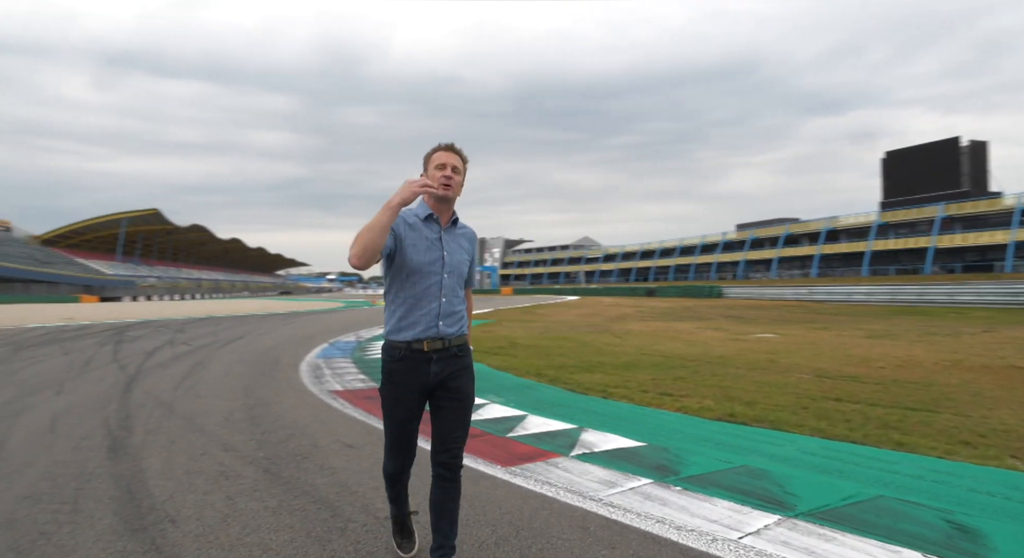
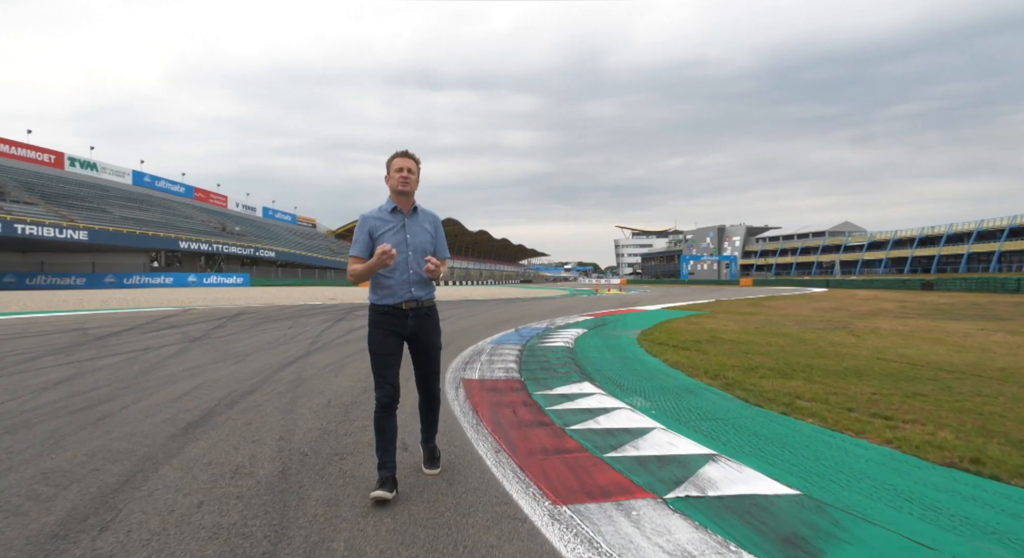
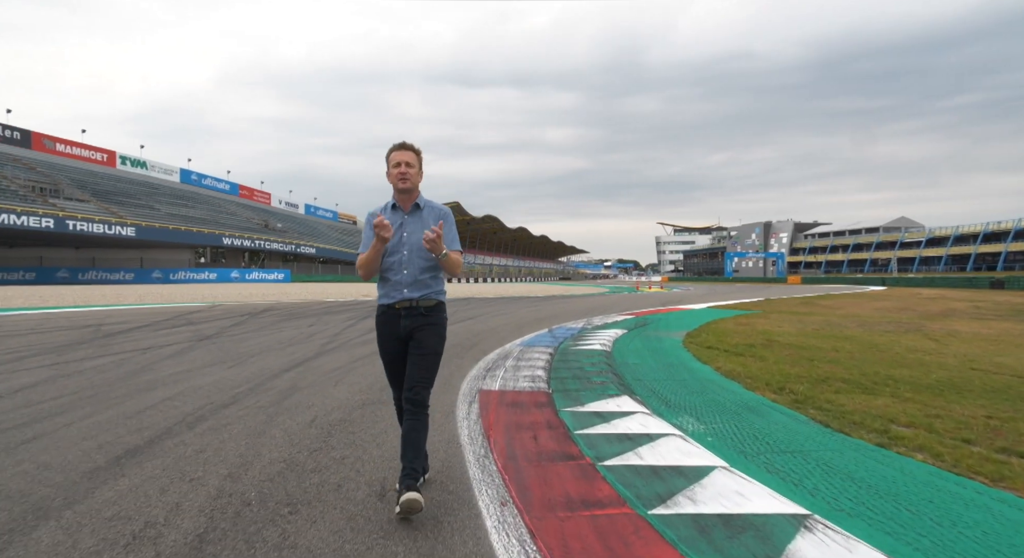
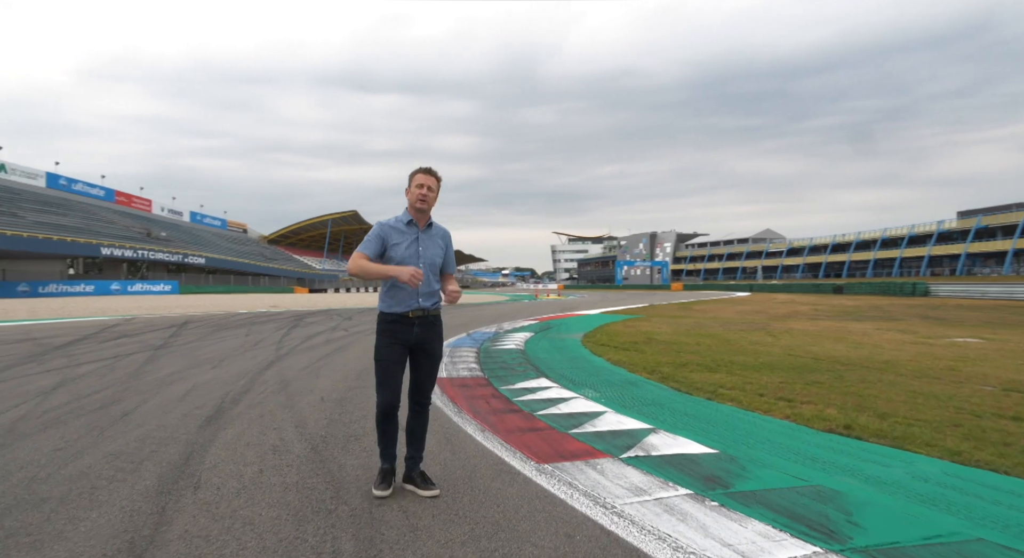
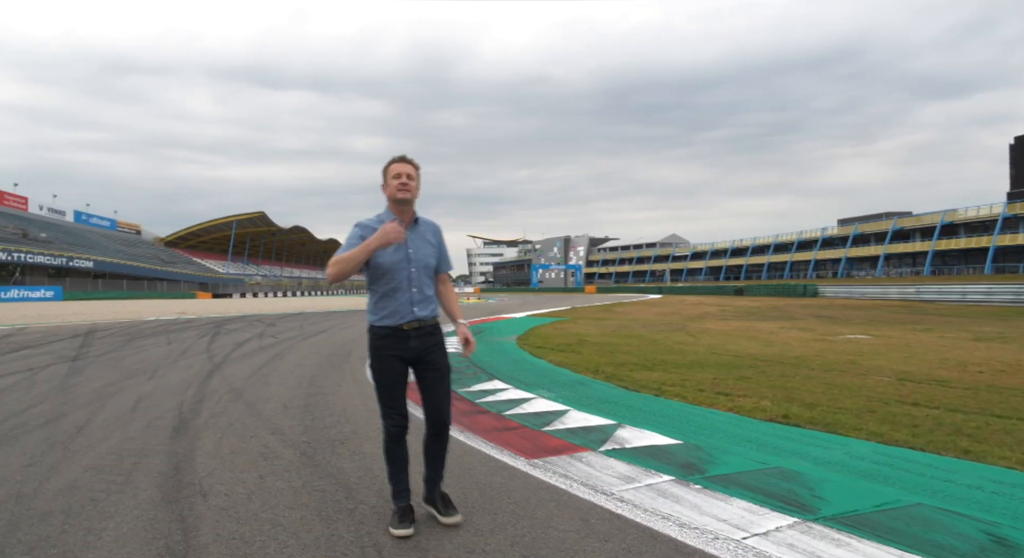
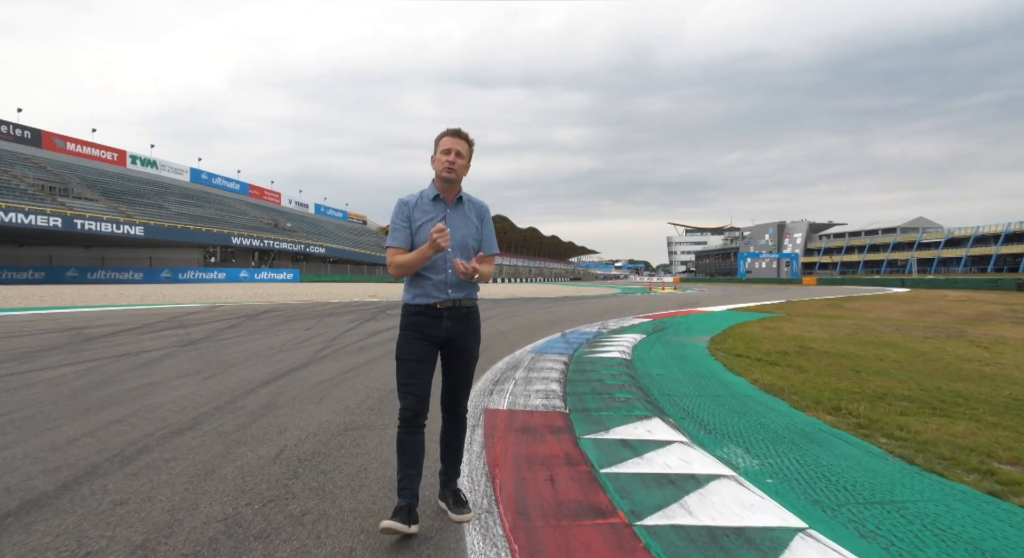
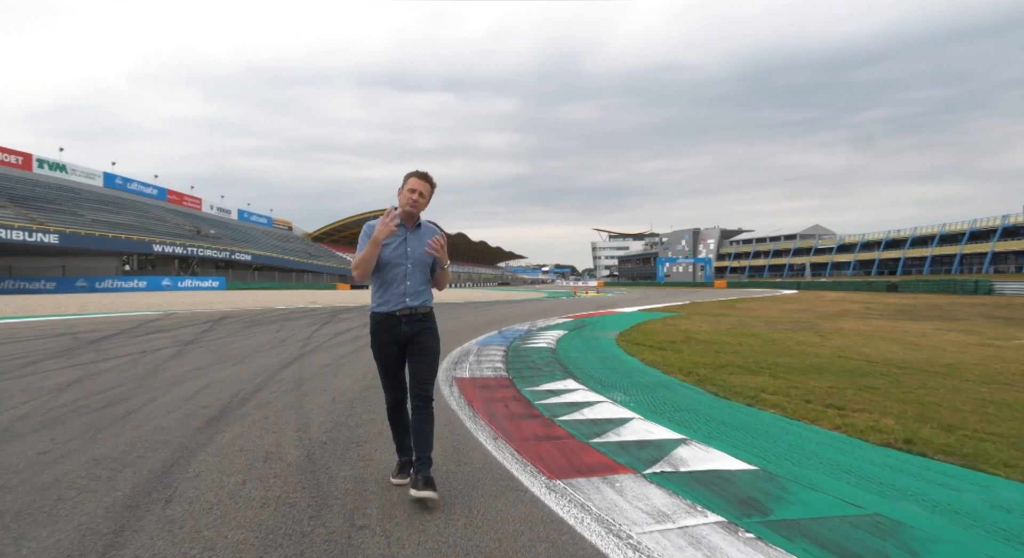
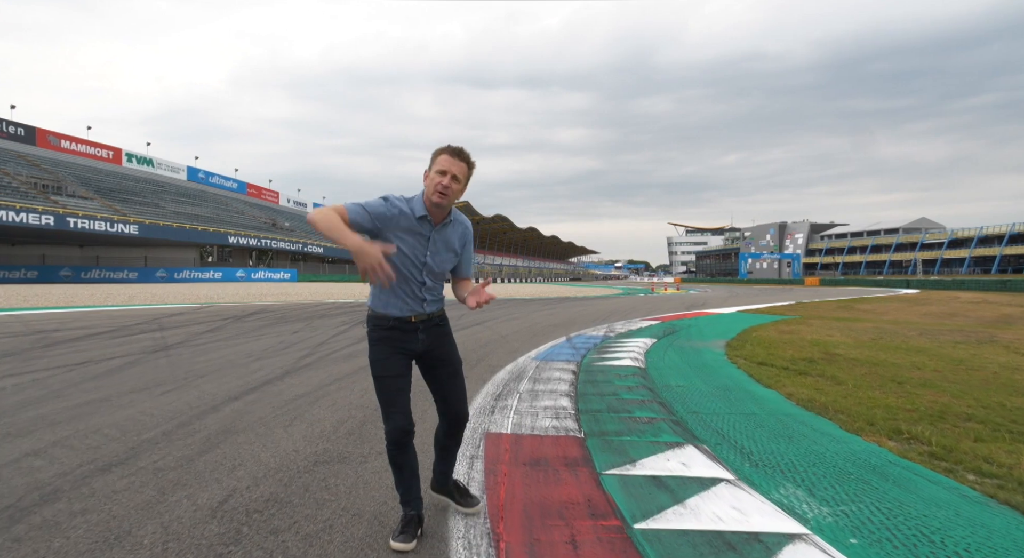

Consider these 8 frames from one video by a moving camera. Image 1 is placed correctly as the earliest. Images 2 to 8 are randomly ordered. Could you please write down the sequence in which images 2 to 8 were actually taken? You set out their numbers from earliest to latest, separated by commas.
5, 4, 7, 2, 3, 6, 8
